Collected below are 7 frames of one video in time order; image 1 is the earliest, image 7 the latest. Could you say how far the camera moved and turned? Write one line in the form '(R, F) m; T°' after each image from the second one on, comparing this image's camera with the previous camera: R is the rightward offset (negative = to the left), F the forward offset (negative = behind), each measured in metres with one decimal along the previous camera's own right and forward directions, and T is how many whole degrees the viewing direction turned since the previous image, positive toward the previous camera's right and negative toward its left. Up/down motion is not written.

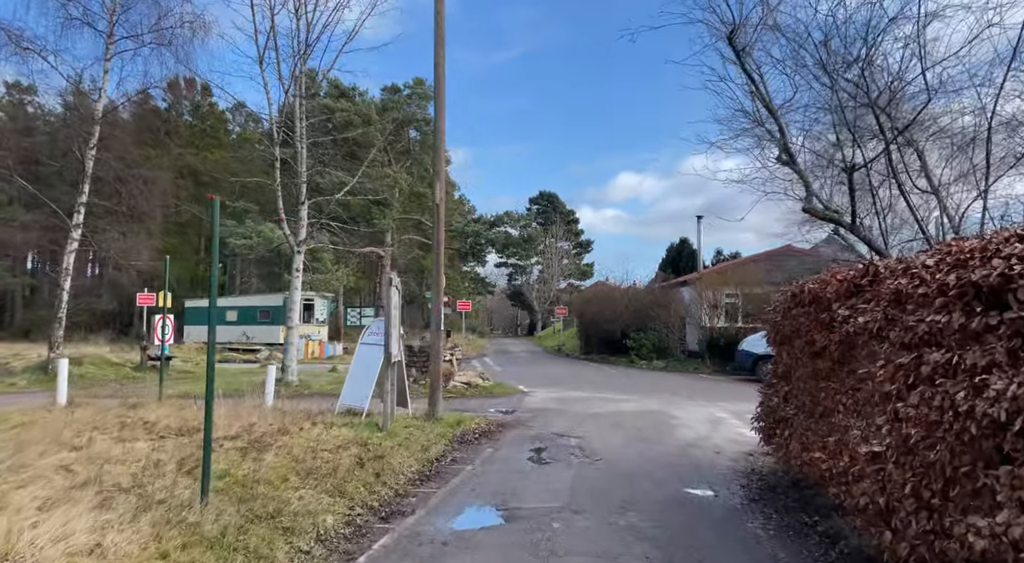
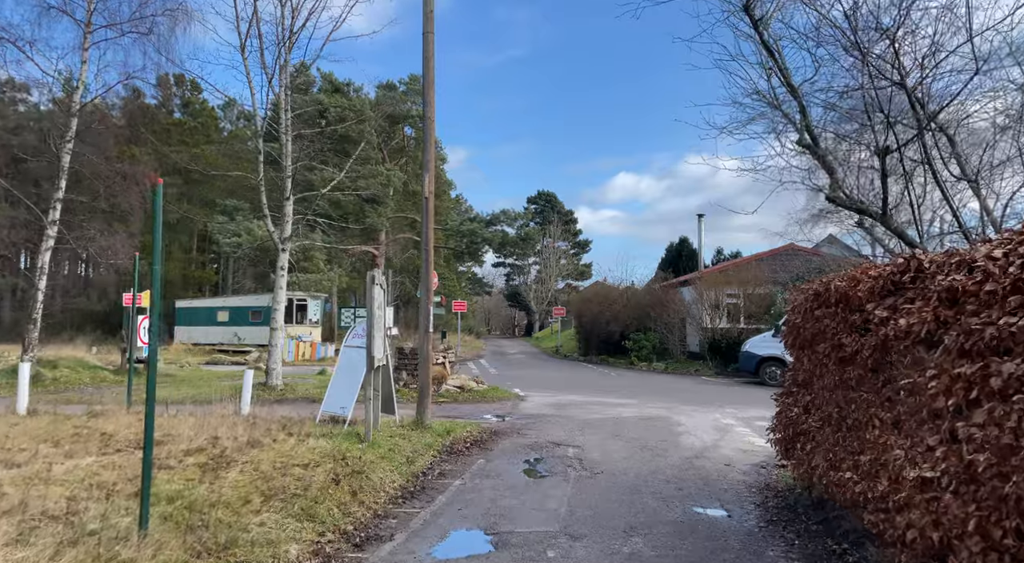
(+0.1, +0.7) m; 0°
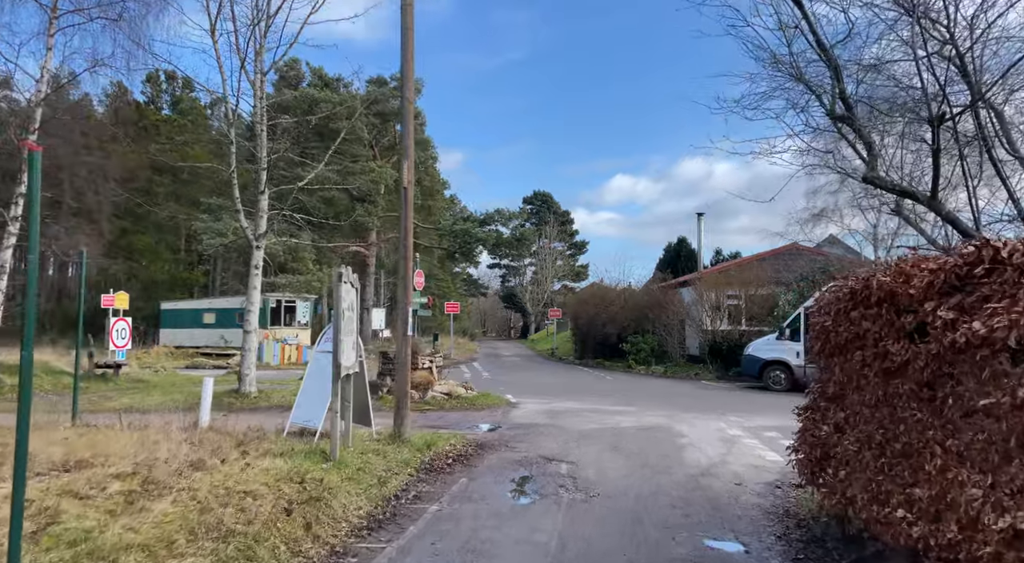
(+0.1, +1.0) m; 0°
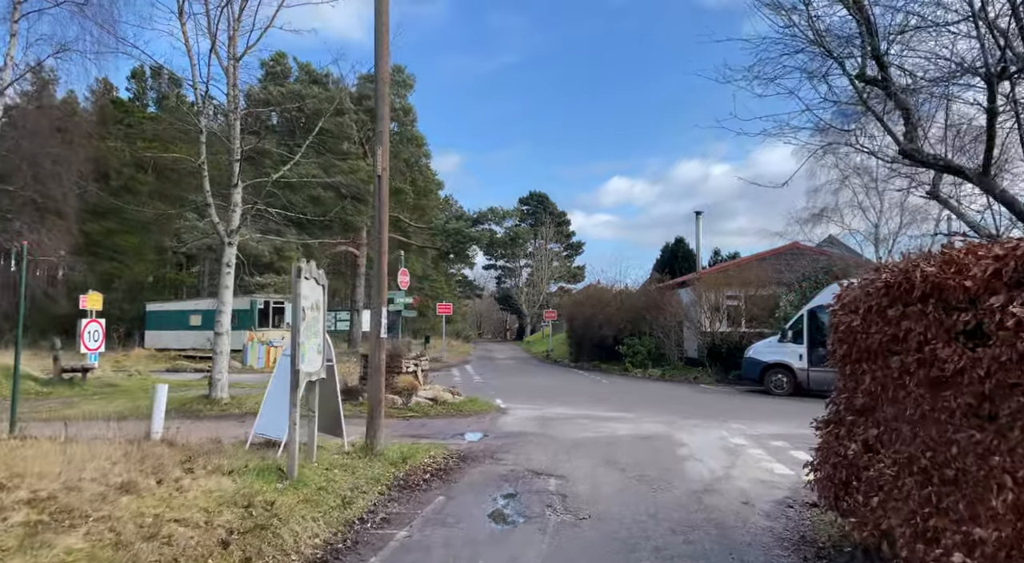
(+0.2, +0.8) m; 0°
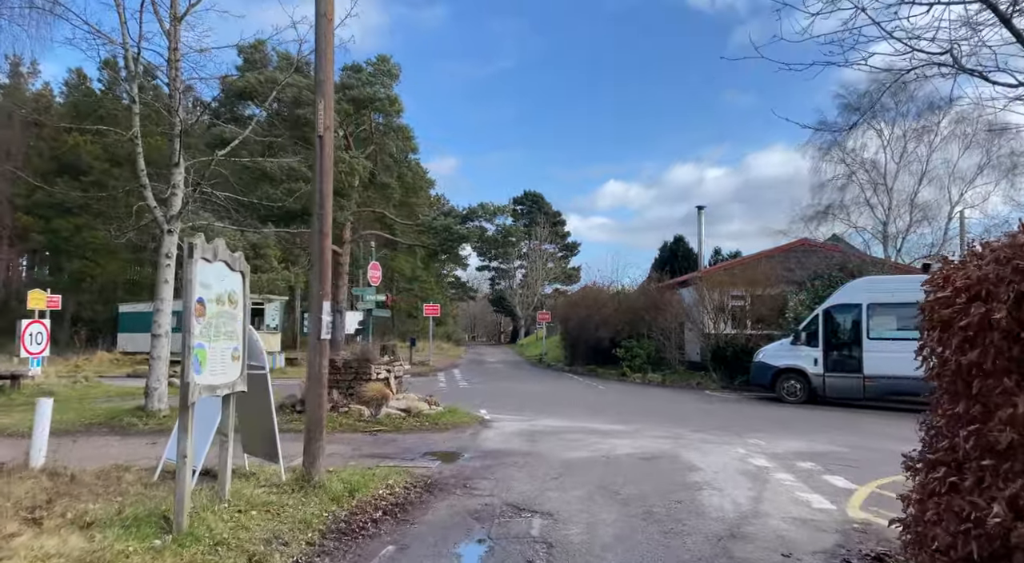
(+0.2, +1.8) m; 0°
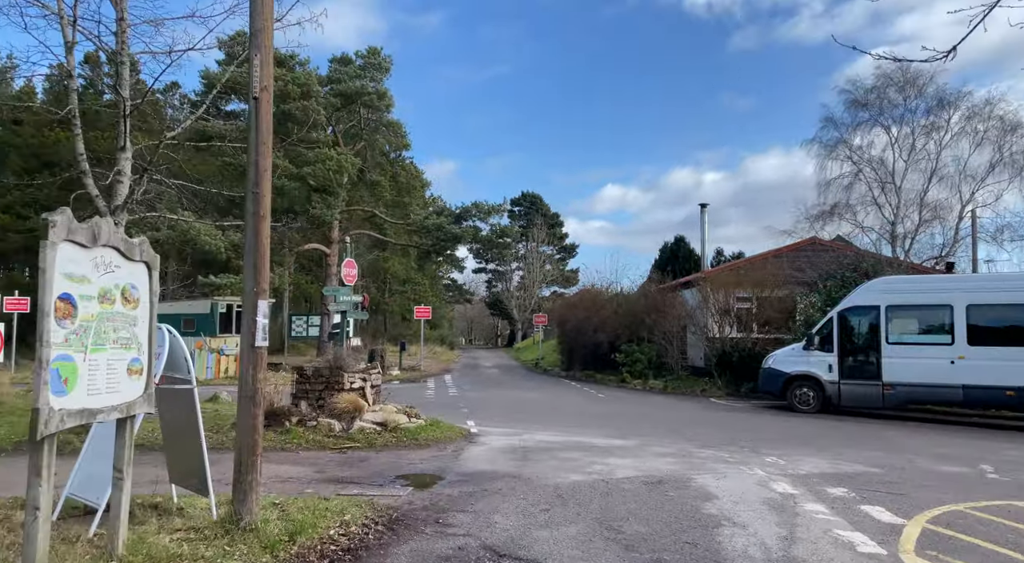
(+0.2, +1.3) m; 0°
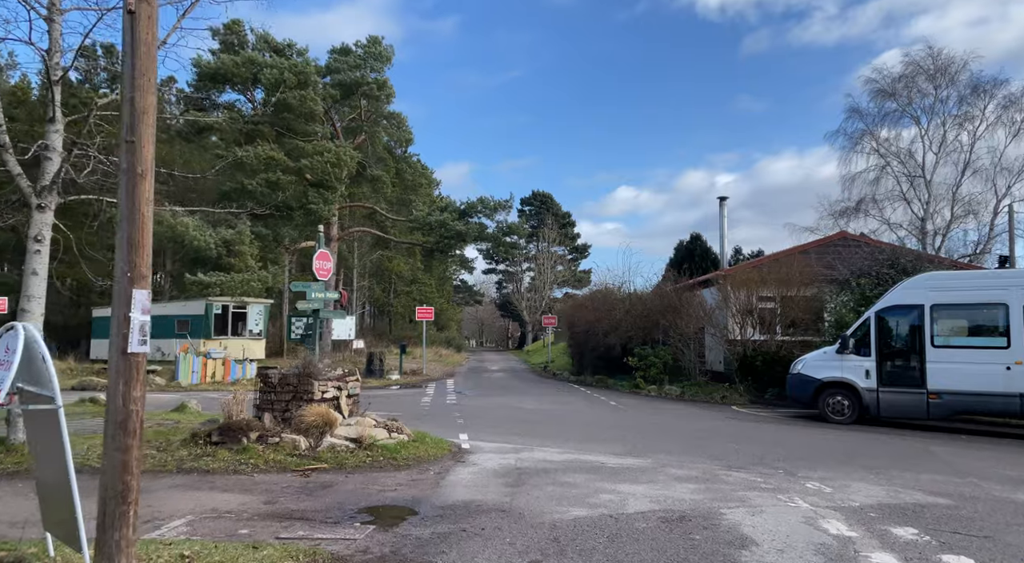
(+0.2, +1.6) m; -1°
